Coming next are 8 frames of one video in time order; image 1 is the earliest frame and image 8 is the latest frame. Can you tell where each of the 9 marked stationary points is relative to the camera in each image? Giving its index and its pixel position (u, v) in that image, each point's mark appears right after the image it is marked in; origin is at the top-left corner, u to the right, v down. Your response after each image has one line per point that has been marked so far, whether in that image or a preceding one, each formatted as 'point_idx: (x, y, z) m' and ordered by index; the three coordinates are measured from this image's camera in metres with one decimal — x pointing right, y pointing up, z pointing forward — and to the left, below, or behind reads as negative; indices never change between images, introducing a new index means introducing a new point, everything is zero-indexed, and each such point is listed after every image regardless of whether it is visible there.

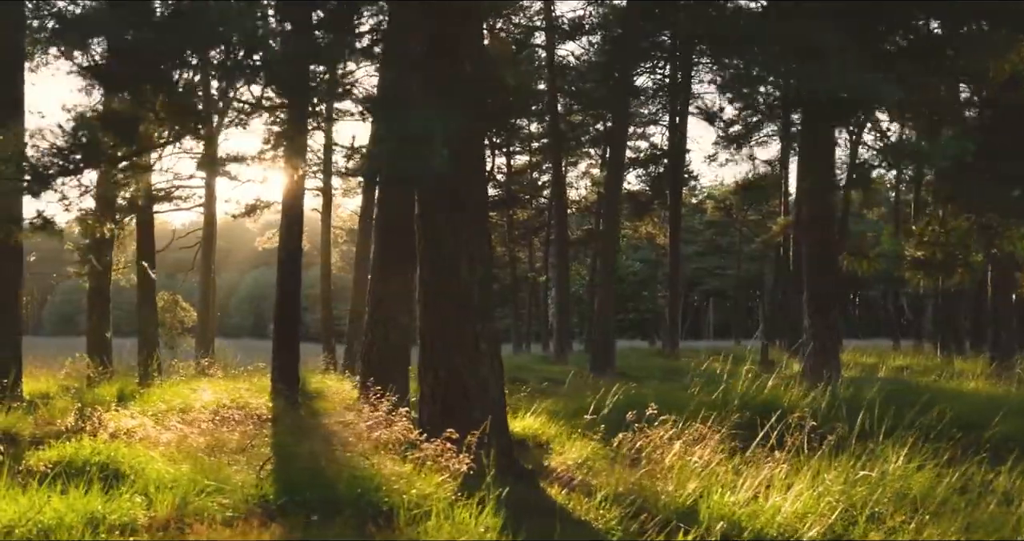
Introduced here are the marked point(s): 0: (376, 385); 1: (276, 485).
0: (-1.6, -1.4, +12.0) m
1: (-1.4, -1.3, +6.1) m
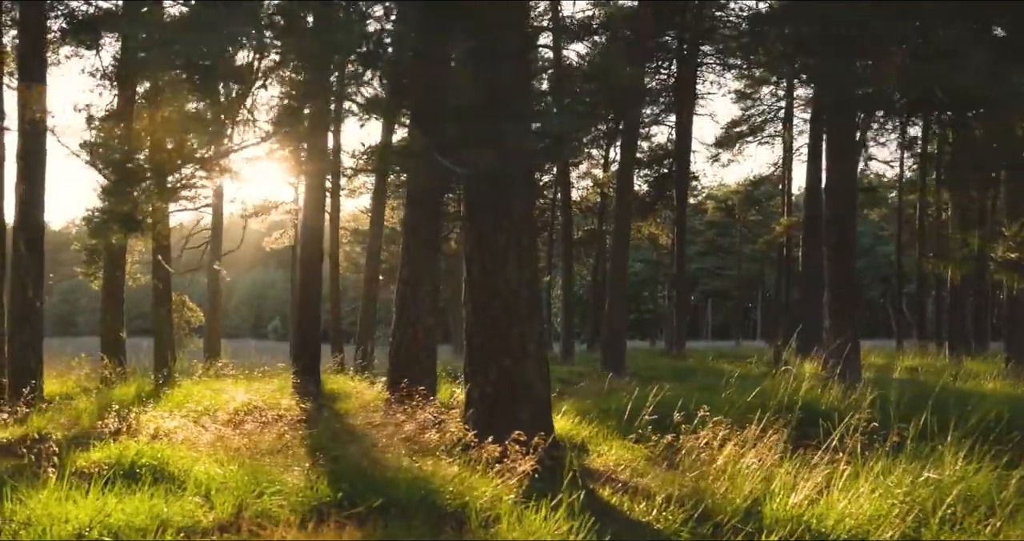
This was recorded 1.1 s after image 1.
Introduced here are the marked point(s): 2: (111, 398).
0: (-1.3, -1.4, +12.0) m
1: (-1.1, -1.3, +6.1) m
2: (-5.7, -1.8, +14.5) m
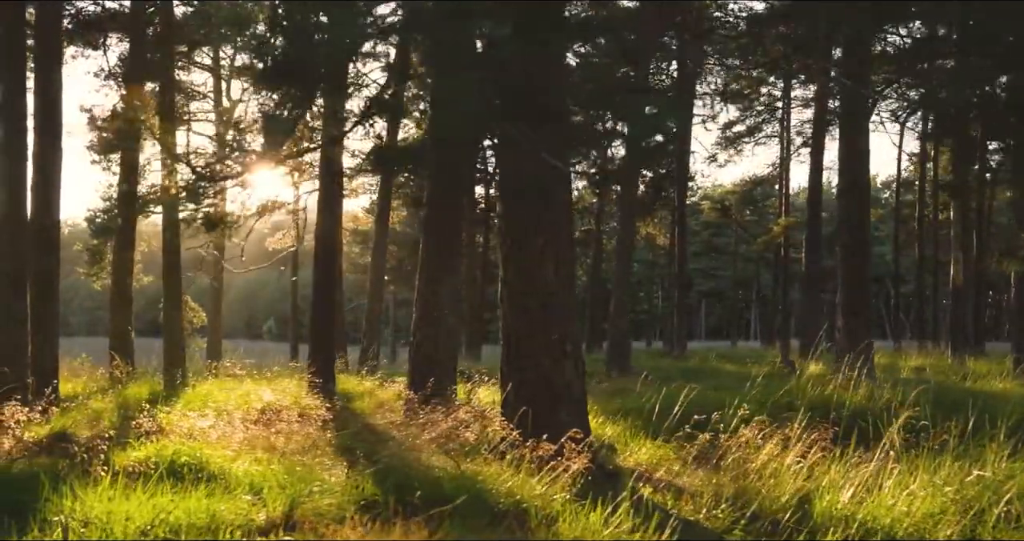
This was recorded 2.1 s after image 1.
0: (-1.0, -1.4, +12.0) m
1: (-0.8, -1.3, +6.1) m
2: (-5.5, -1.8, +14.5) m
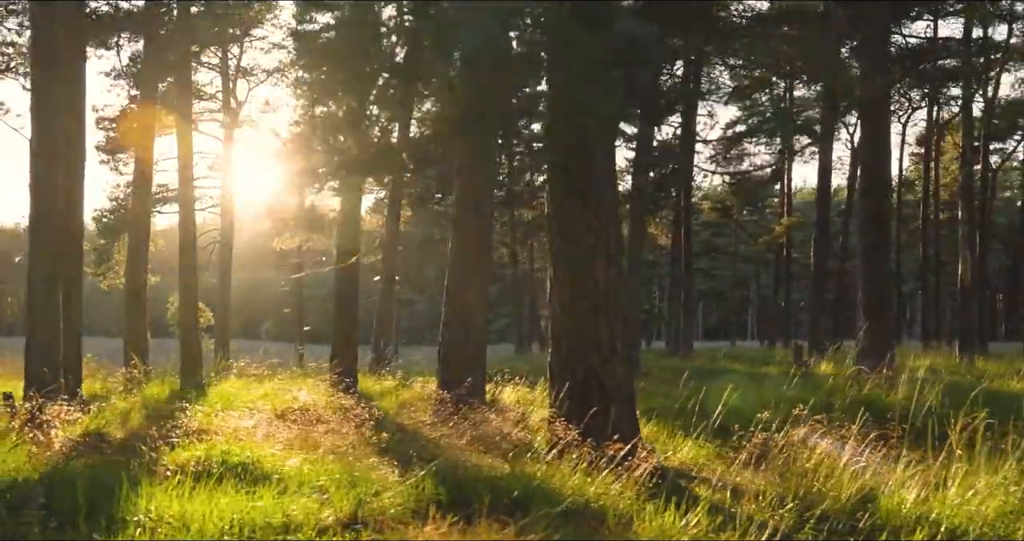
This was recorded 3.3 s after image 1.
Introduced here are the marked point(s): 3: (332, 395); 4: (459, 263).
0: (-0.6, -1.4, +12.0) m
1: (-0.4, -1.3, +6.1) m
2: (-5.1, -1.8, +14.5) m
3: (-2.2, -1.5, +12.2) m
4: (-0.6, +0.1, +12.3) m
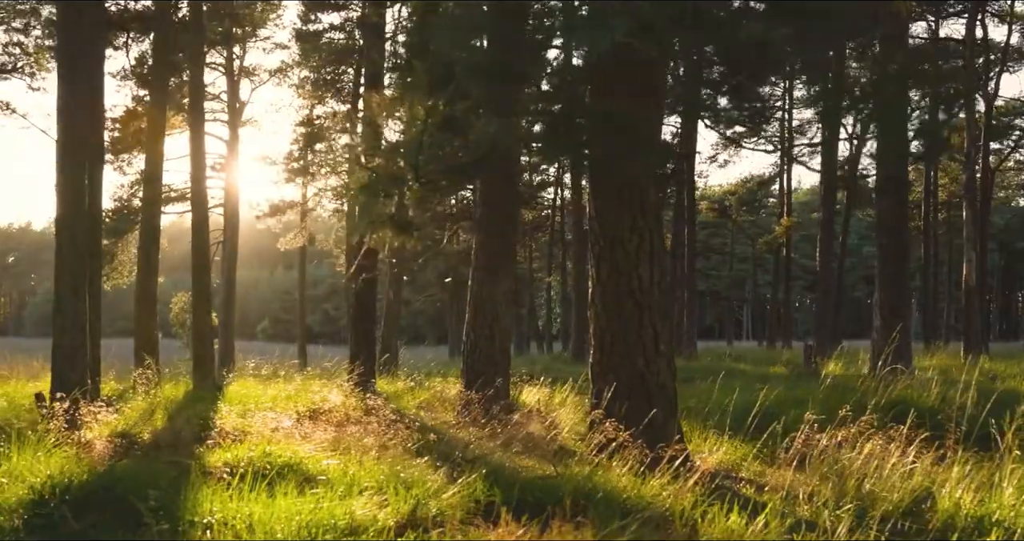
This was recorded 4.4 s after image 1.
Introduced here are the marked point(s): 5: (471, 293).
0: (-0.3, -1.4, +12.0) m
1: (-0.1, -1.3, +6.1) m
2: (-4.9, -1.8, +14.4) m
3: (-1.9, -1.5, +12.2) m
4: (-0.3, +0.1, +12.3) m
5: (-0.5, -0.3, +12.5) m
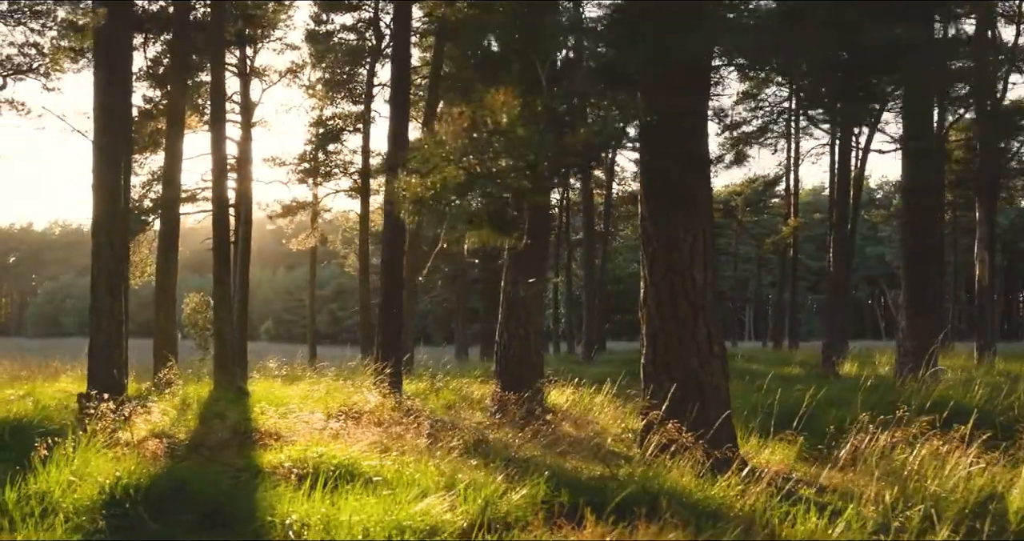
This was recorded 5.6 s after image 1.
0: (+0.1, -1.4, +12.0) m
1: (+0.3, -1.3, +6.1) m
2: (-4.4, -1.8, +14.4) m
3: (-1.5, -1.5, +12.2) m
4: (+0.1, +0.1, +12.2) m
5: (-0.1, -0.3, +12.5) m
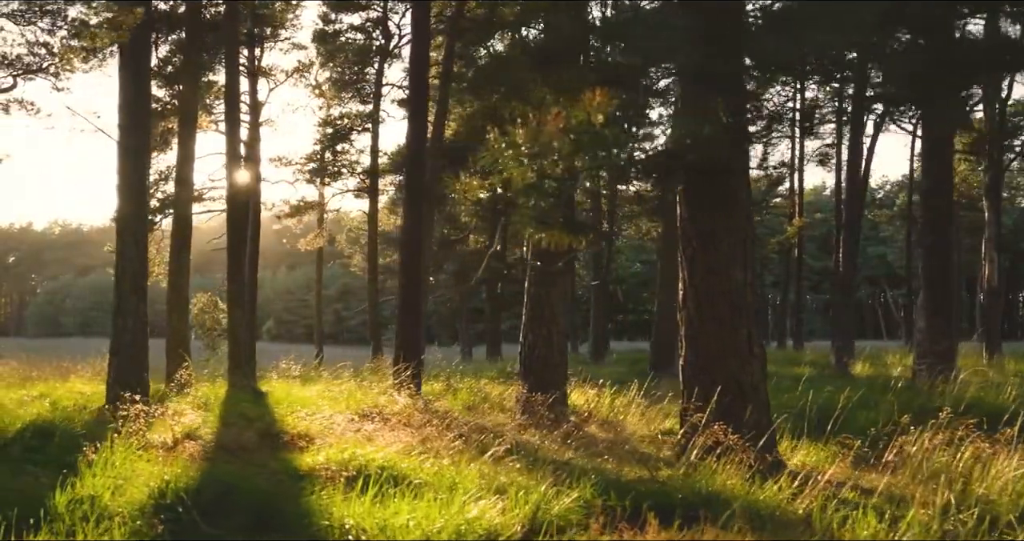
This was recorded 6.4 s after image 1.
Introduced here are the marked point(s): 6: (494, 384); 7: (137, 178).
0: (+0.4, -1.4, +12.0) m
1: (+0.6, -1.3, +6.1) m
2: (-4.1, -1.8, +14.4) m
3: (-1.2, -1.5, +12.2) m
4: (+0.4, +0.1, +12.2) m
5: (+0.2, -0.3, +12.4) m
6: (-0.3, -2.0, +17.9) m
7: (-4.2, +1.0, +11.4) m
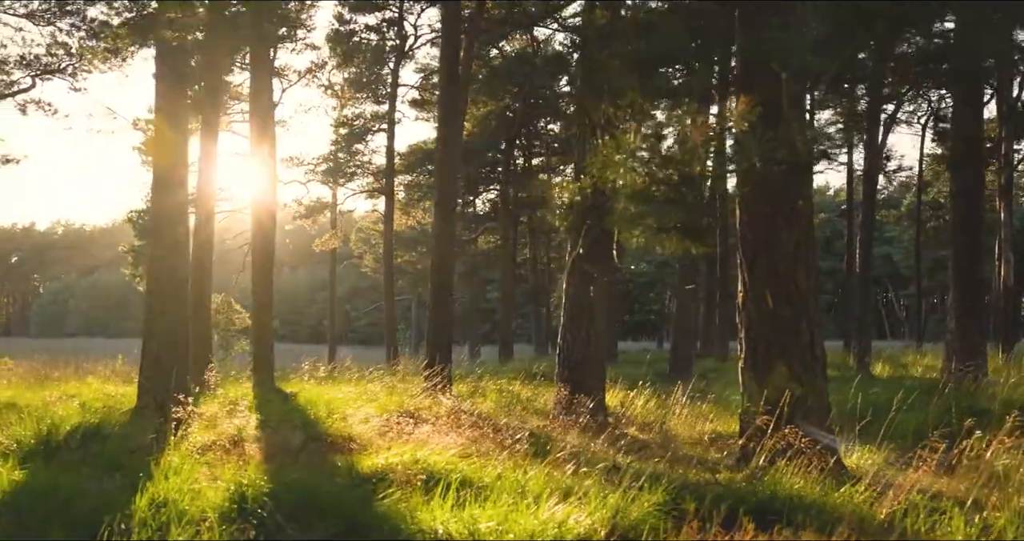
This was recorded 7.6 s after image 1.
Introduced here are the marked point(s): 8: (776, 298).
0: (+0.8, -1.4, +11.9) m
1: (+1.1, -1.3, +6.0) m
2: (-3.7, -1.9, +14.4) m
3: (-0.7, -1.5, +12.1) m
4: (+0.8, +0.1, +12.2) m
5: (+0.7, -0.3, +12.4) m
6: (+0.2, -2.0, +17.9) m
7: (-3.7, +1.0, +11.4) m
8: (+2.0, -0.2, +7.6) m
